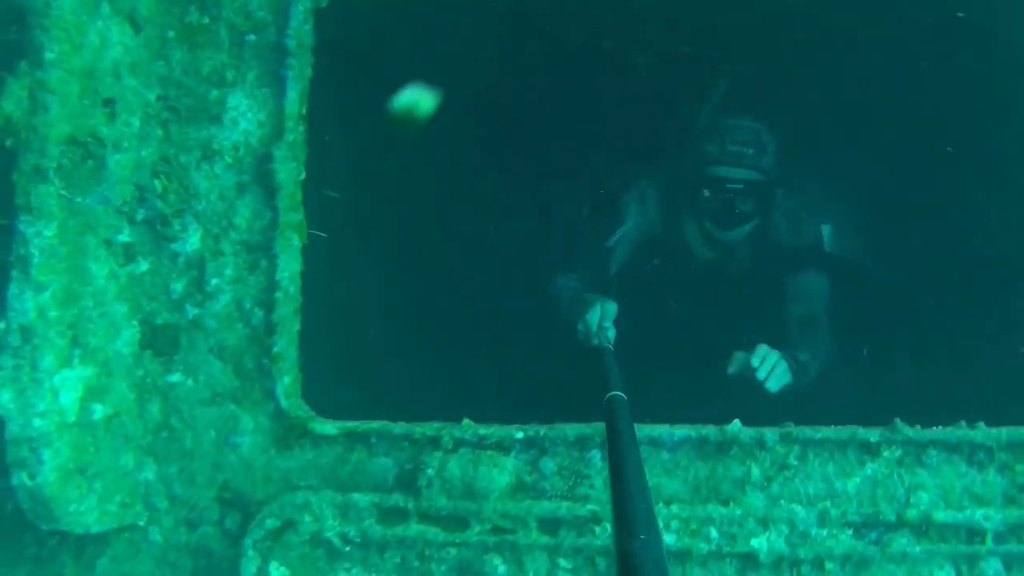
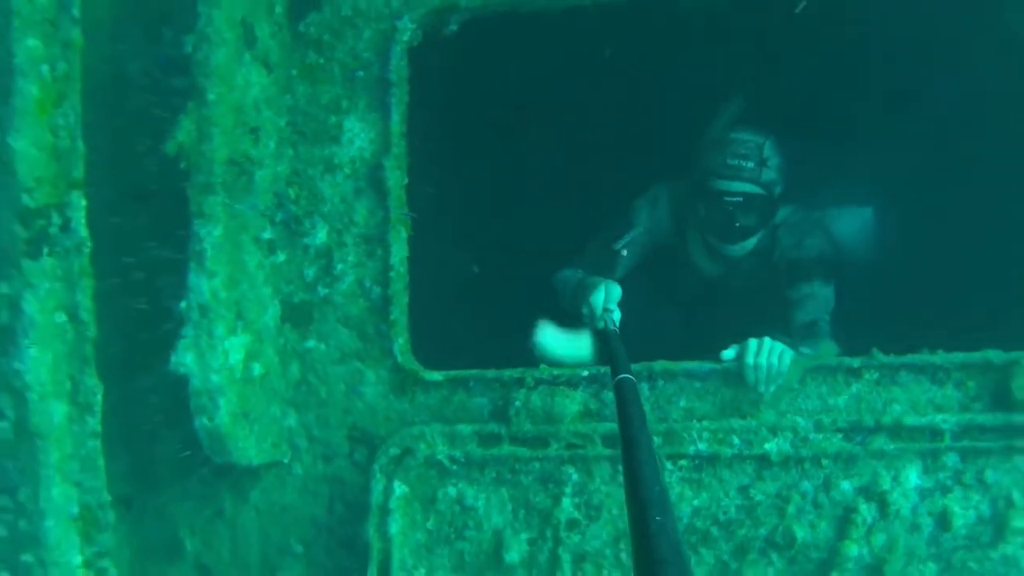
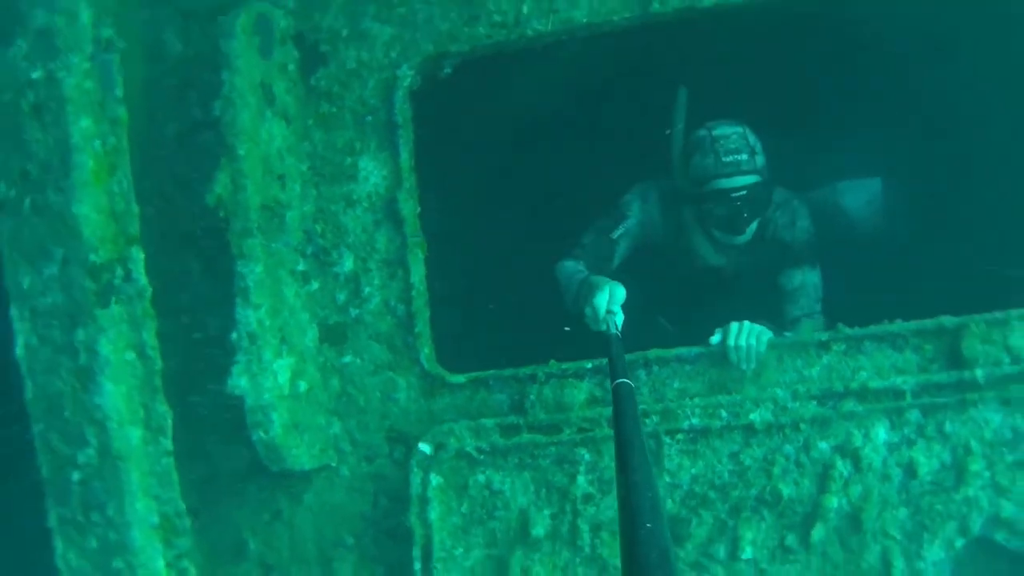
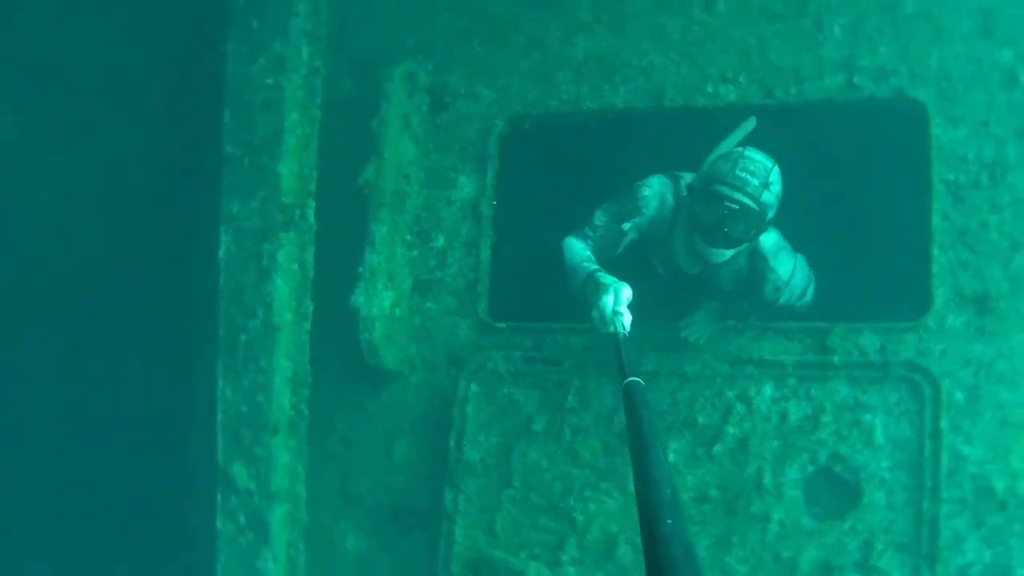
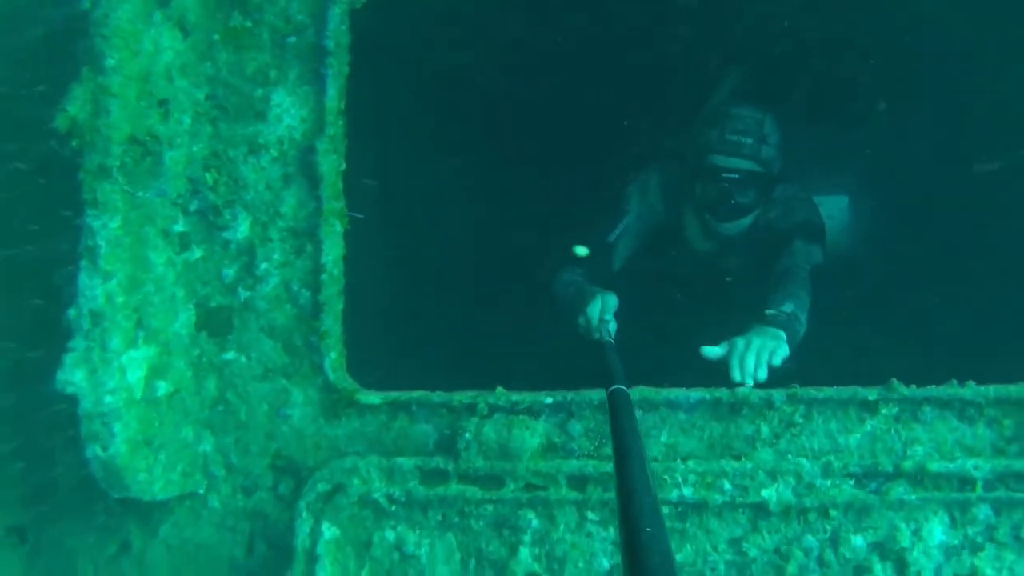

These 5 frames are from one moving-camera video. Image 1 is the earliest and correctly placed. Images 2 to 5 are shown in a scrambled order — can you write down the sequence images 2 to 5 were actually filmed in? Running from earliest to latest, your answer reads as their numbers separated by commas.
5, 2, 3, 4
